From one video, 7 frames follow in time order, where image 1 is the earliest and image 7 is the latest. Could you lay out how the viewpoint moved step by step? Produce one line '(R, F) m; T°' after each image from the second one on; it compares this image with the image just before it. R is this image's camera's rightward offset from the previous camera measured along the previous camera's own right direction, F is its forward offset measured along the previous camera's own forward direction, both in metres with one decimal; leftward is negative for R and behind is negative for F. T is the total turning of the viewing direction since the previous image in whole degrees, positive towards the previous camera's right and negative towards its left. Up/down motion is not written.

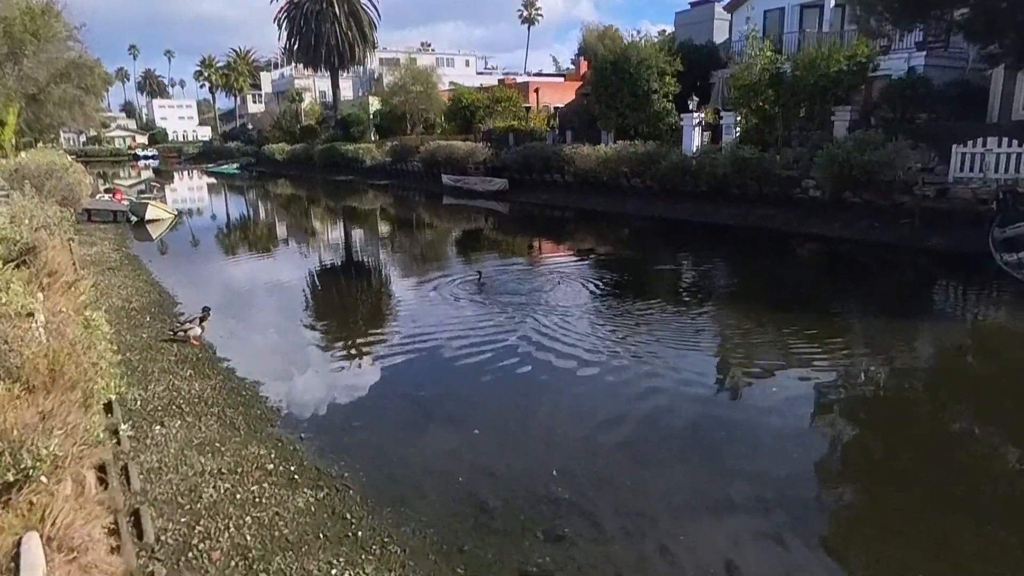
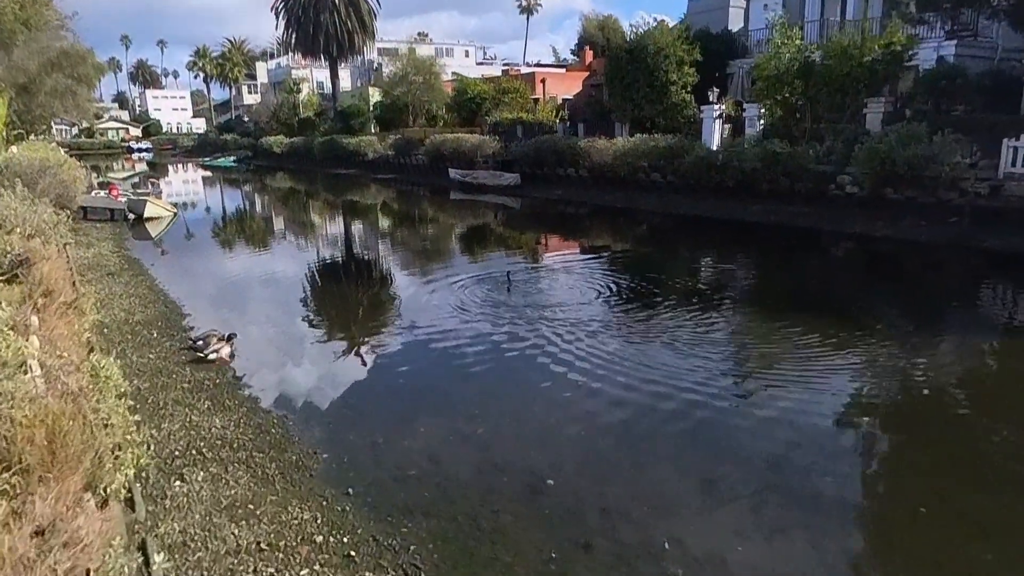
(-0.7, +1.1) m; 0°
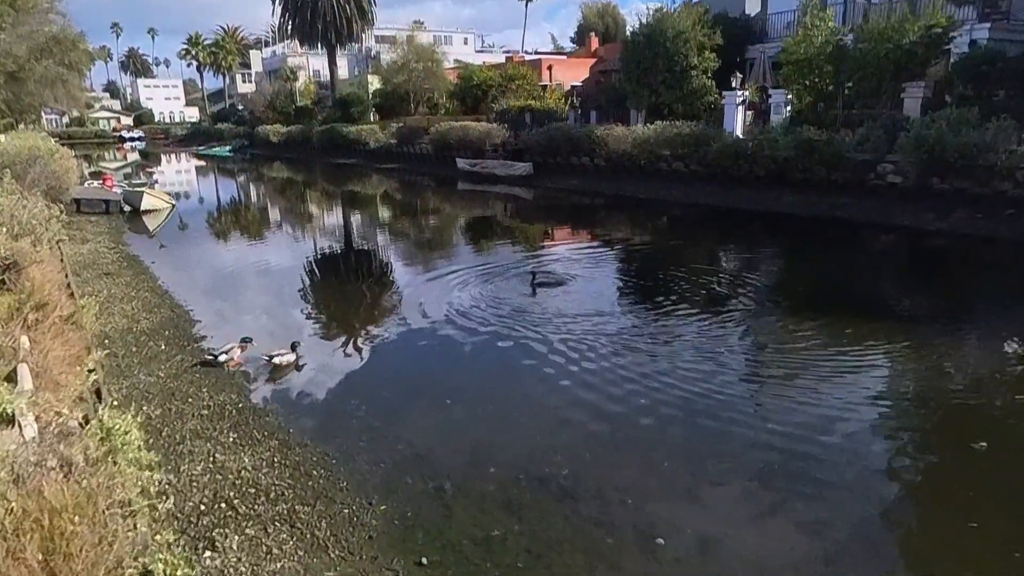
(-0.7, +1.1) m; 0°
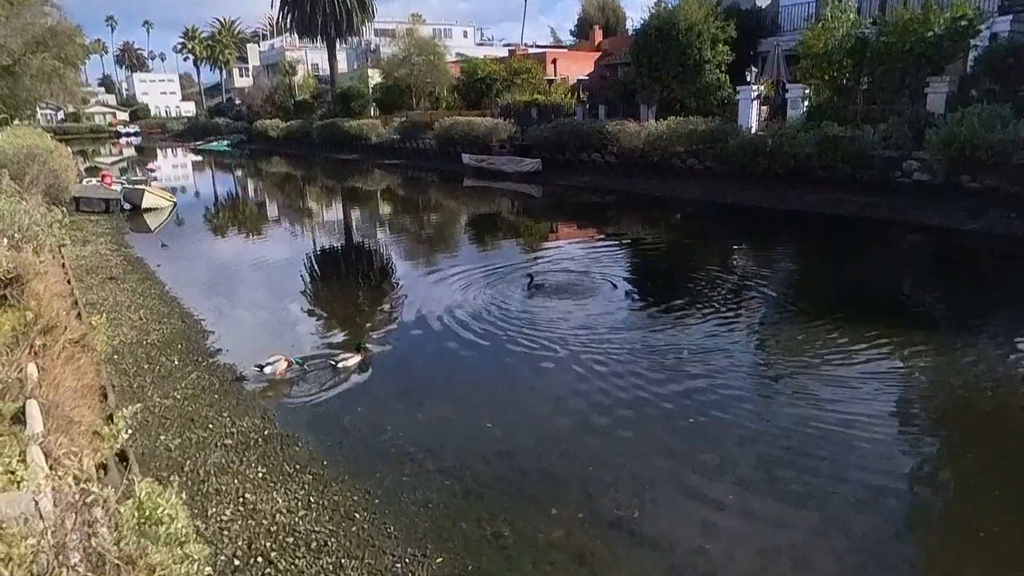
(-0.5, +0.6) m; 0°
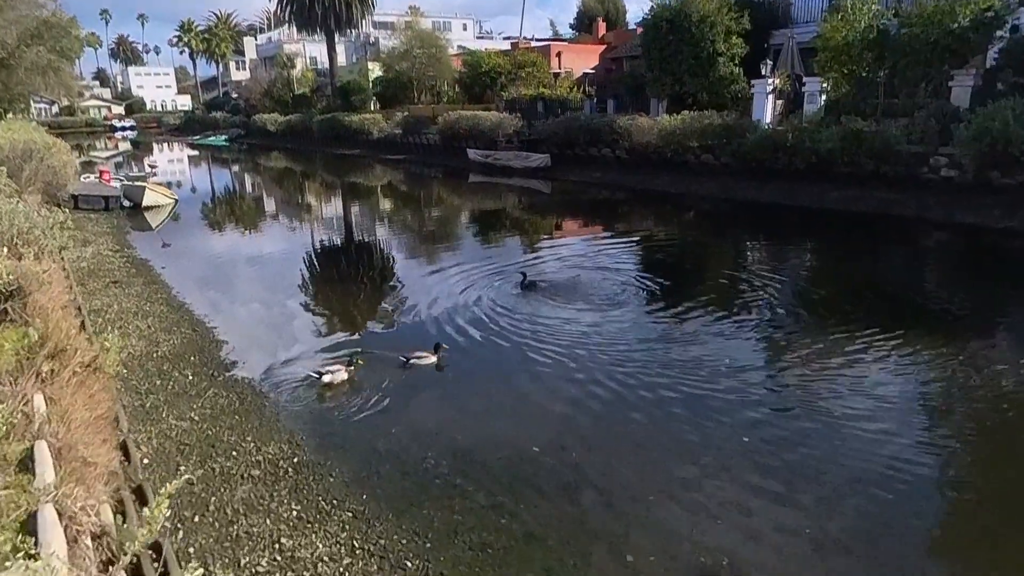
(-0.5, +0.6) m; 0°
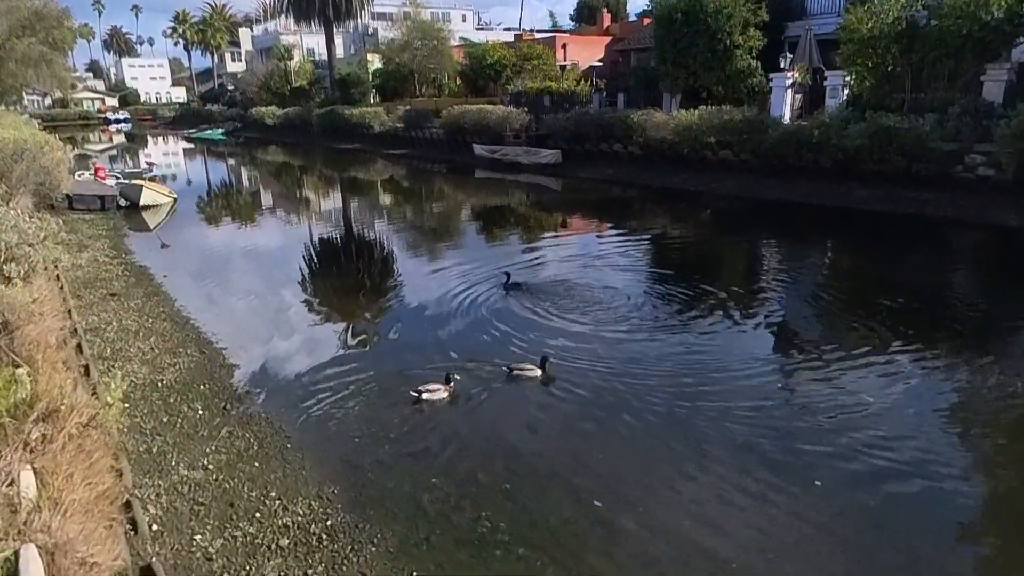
(-0.5, +0.8) m; 0°
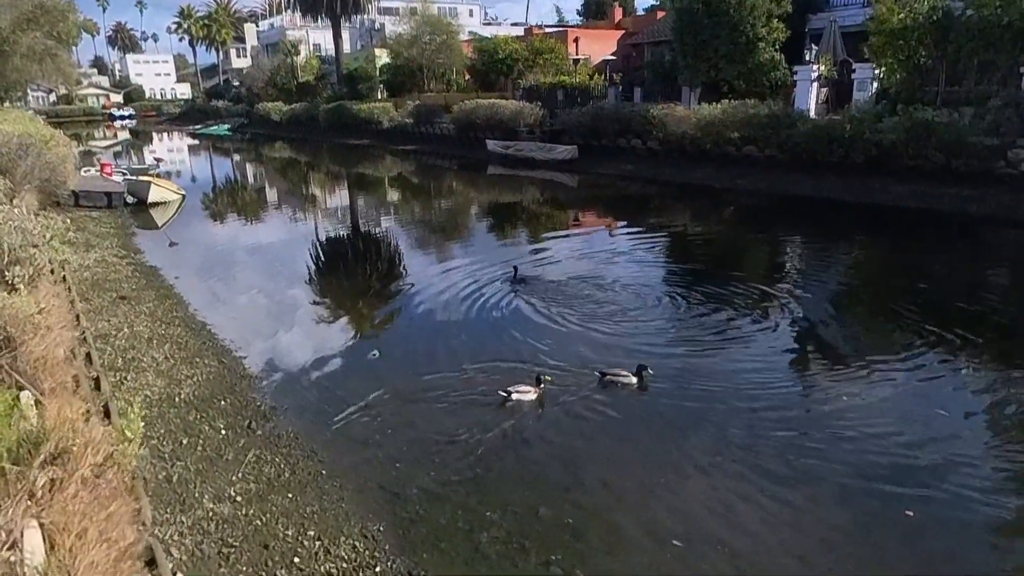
(-0.4, +0.6) m; 0°
